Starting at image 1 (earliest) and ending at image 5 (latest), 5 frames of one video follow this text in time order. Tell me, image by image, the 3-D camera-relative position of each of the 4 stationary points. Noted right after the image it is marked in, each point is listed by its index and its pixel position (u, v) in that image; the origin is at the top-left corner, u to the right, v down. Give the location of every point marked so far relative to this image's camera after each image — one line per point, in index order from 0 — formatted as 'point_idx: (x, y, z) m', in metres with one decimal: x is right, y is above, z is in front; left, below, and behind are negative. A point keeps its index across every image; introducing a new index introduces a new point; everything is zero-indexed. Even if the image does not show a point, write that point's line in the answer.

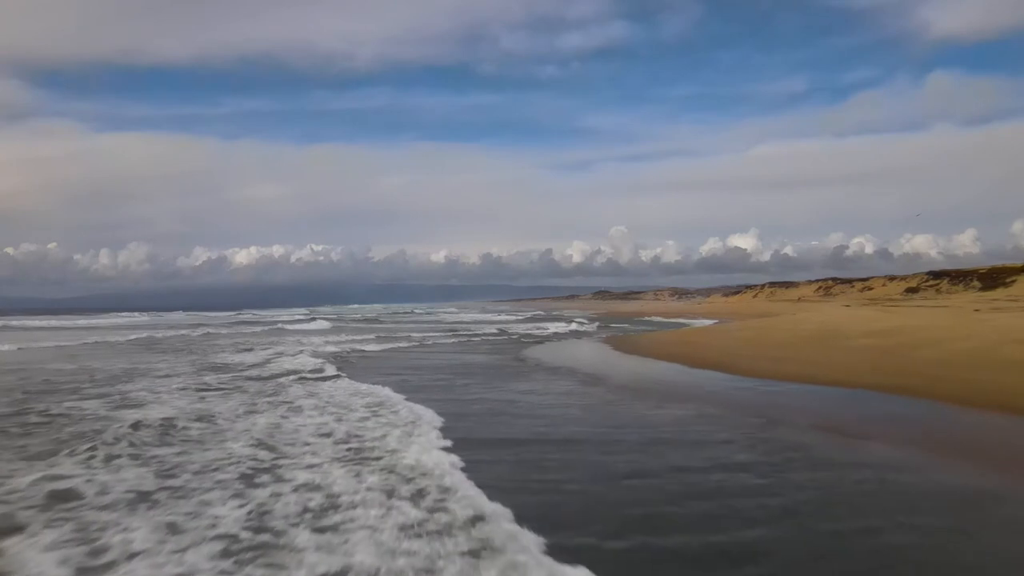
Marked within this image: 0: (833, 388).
0: (+7.0, -2.2, +14.3) m
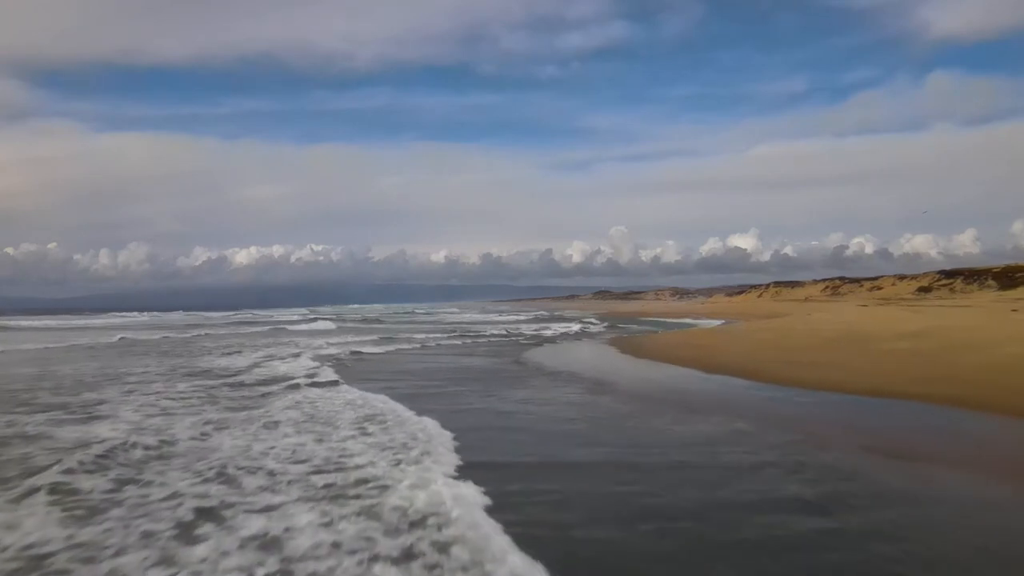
0: (+7.1, -2.2, +13.0) m
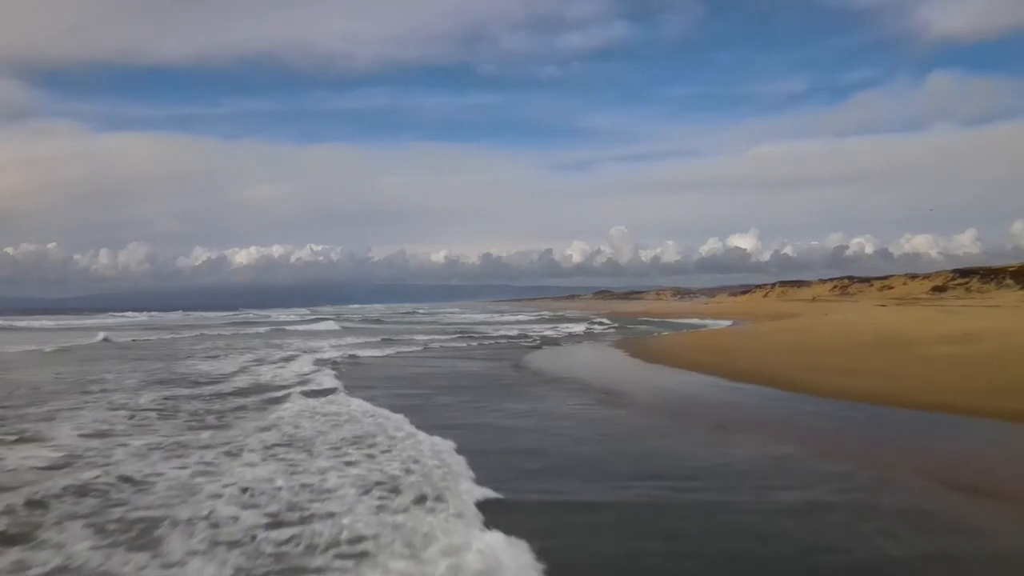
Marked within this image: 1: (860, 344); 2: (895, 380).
0: (+7.2, -2.1, +11.5) m
1: (+9.7, -1.5, +18.2) m
2: (+8.2, -1.9, +14.0) m
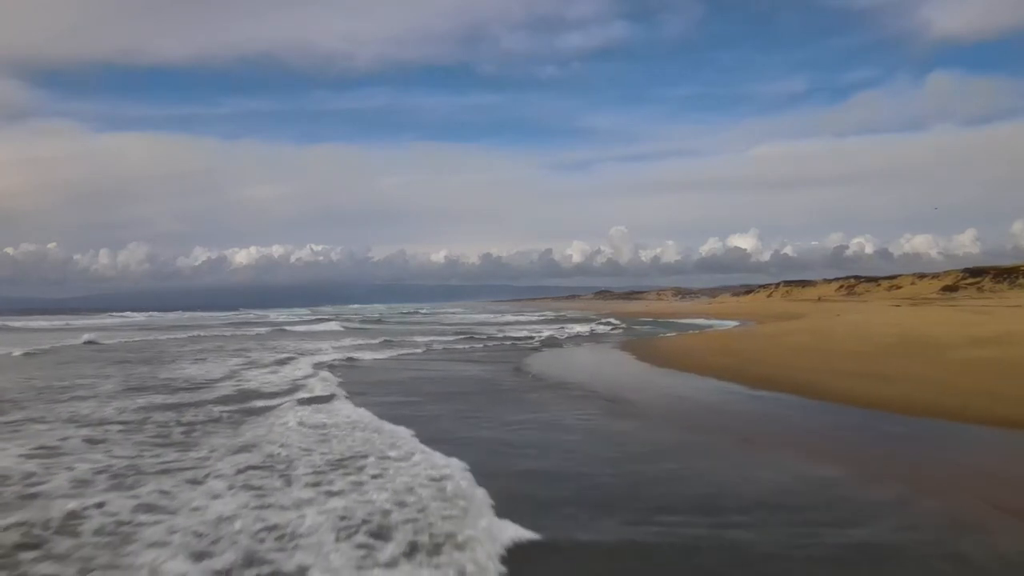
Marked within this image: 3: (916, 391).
0: (+7.2, -2.1, +10.4) m
1: (+9.7, -1.5, +17.1) m
2: (+8.3, -1.9, +12.9) m
3: (+7.9, -2.0, +12.6) m
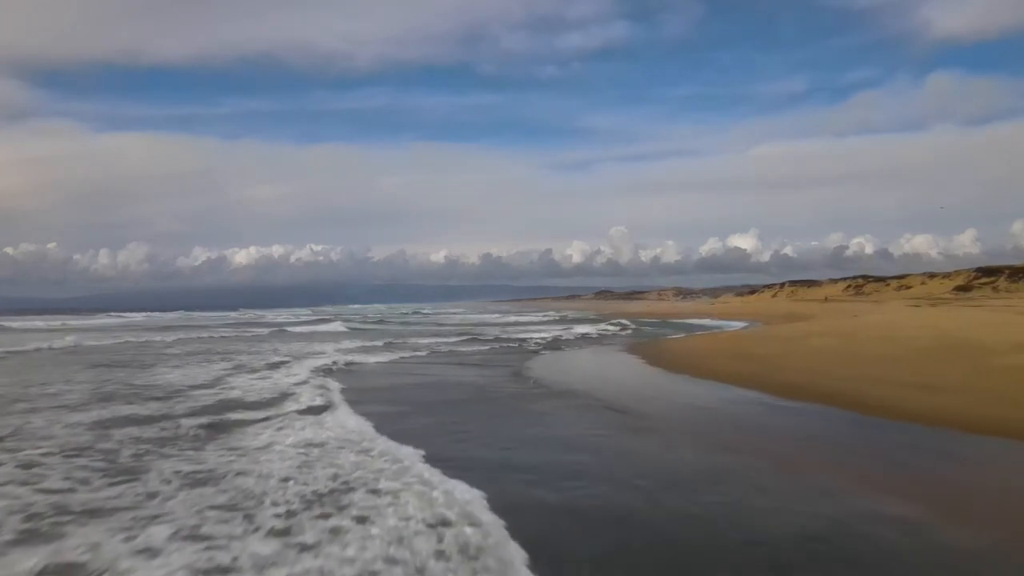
0: (+7.3, -2.1, +9.2) m
1: (+9.8, -1.5, +15.9) m
2: (+8.4, -1.9, +11.7) m
3: (+8.0, -1.9, +11.3) m
